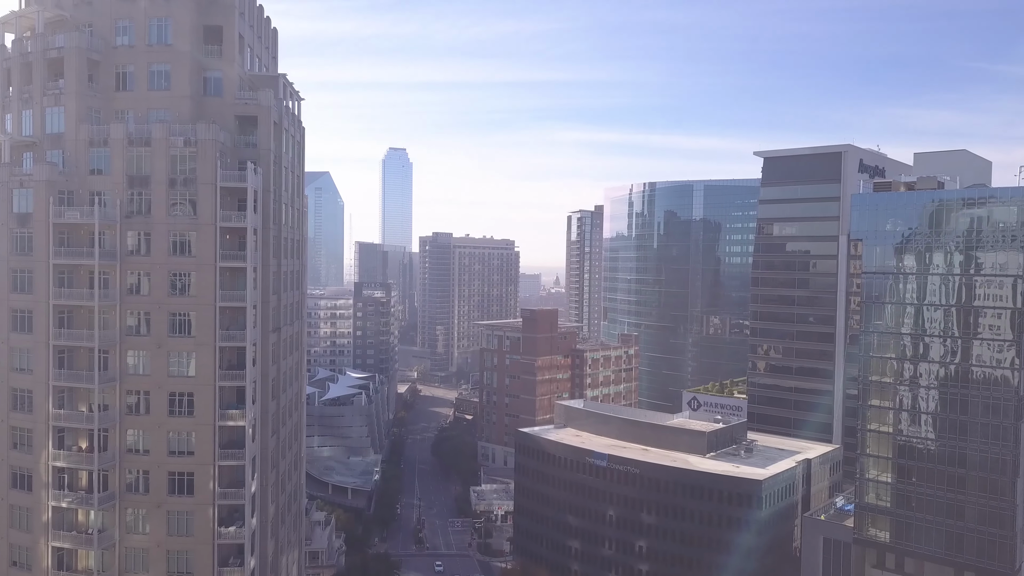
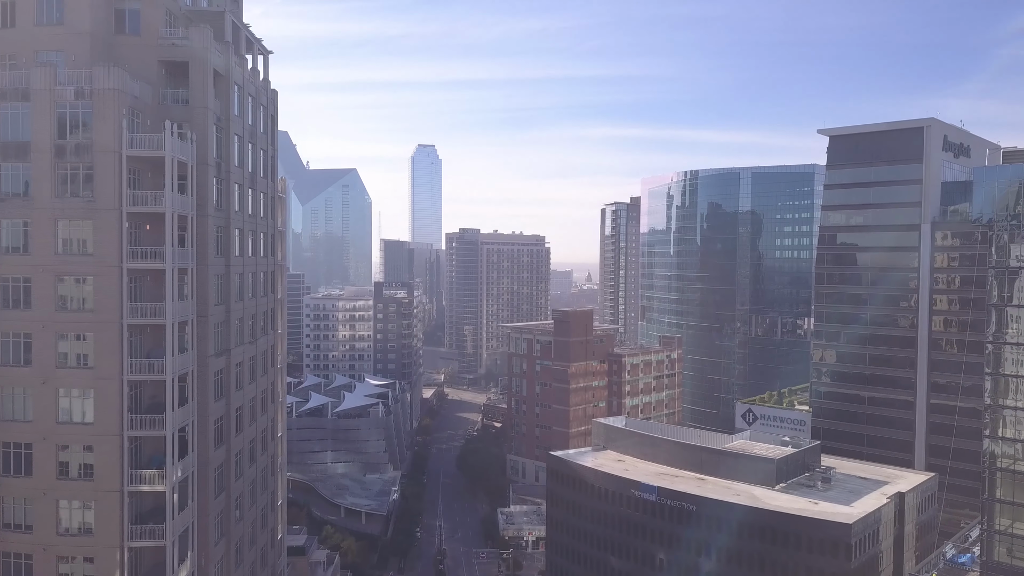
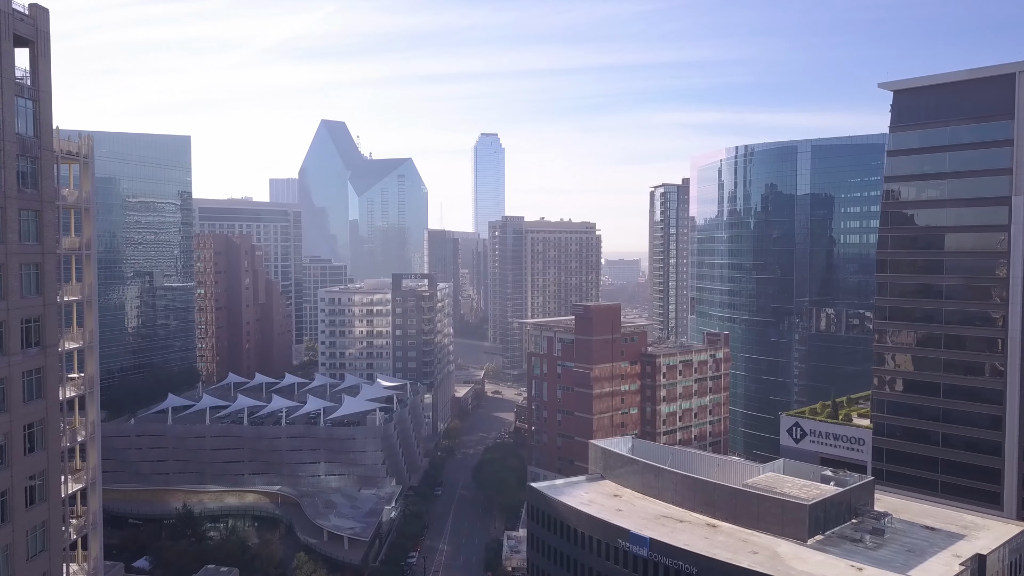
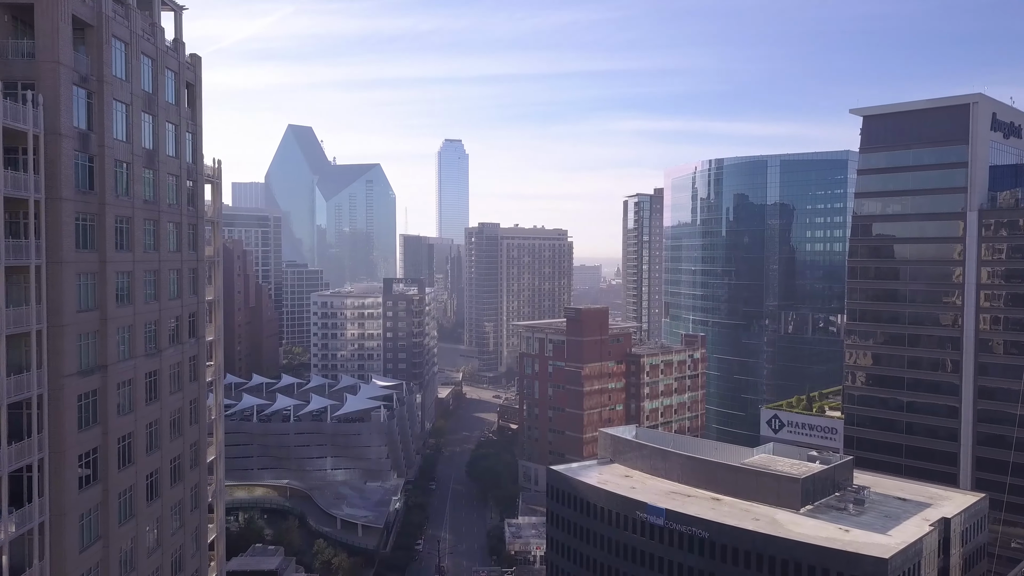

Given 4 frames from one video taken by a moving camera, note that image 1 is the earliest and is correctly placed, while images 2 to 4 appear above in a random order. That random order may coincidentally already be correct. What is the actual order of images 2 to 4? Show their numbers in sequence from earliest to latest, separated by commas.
2, 4, 3
